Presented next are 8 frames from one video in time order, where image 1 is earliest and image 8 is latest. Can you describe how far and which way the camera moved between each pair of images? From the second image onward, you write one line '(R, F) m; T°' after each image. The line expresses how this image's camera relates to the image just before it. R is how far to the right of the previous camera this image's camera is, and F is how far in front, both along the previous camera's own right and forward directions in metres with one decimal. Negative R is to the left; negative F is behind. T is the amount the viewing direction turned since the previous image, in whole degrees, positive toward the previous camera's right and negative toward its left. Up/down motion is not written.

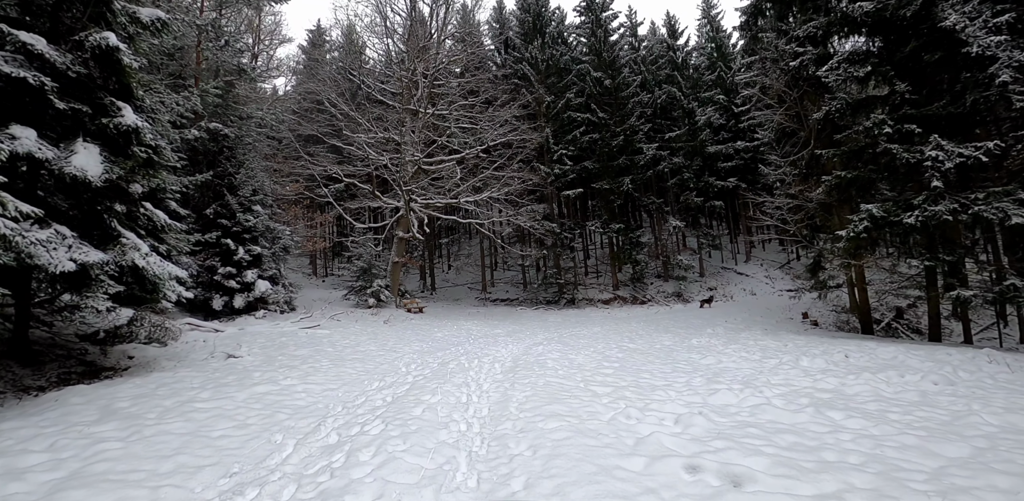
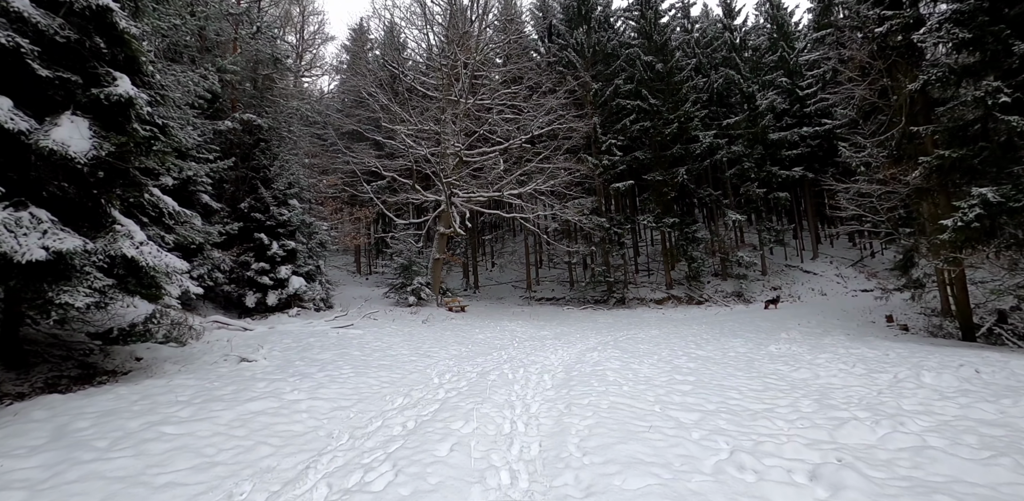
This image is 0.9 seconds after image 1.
(-0.1, +1.2) m; -5°
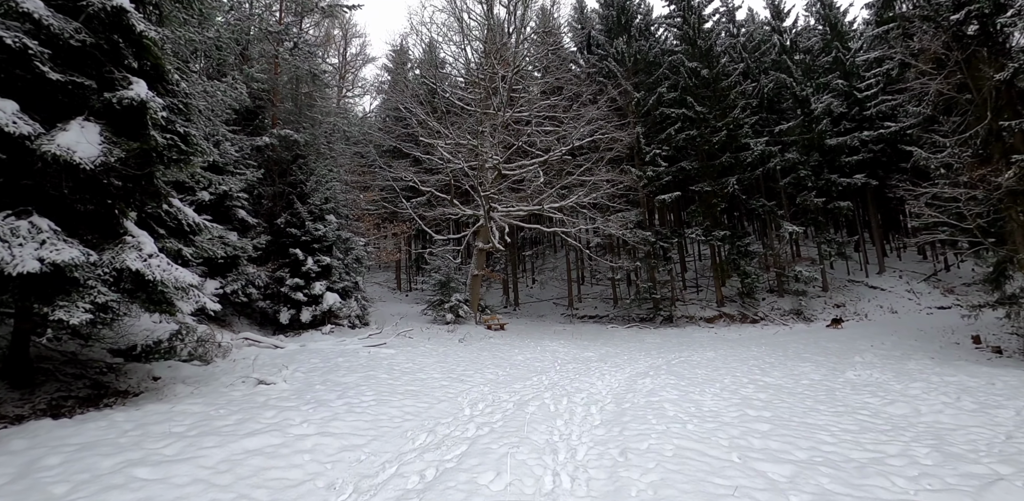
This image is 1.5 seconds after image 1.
(0.0, +0.7) m; -5°
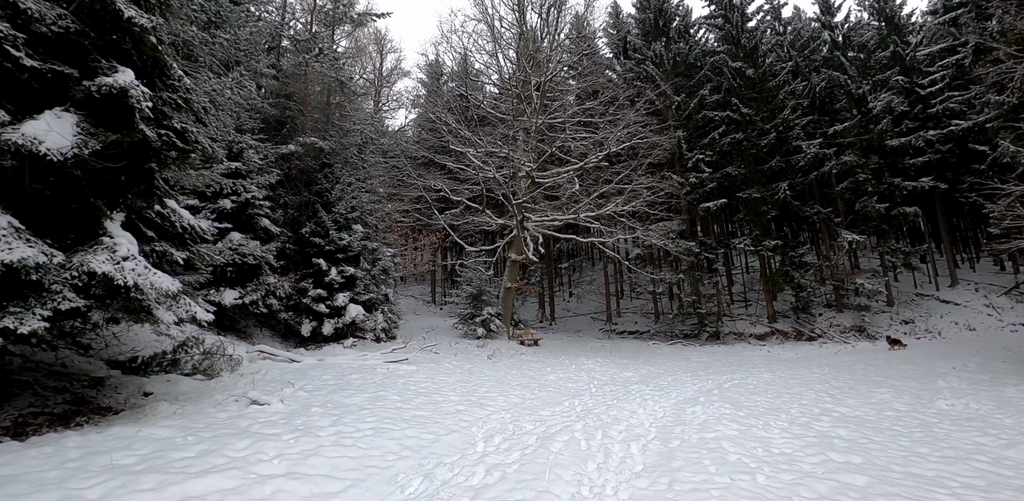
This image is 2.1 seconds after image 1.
(+0.1, +0.8) m; -4°
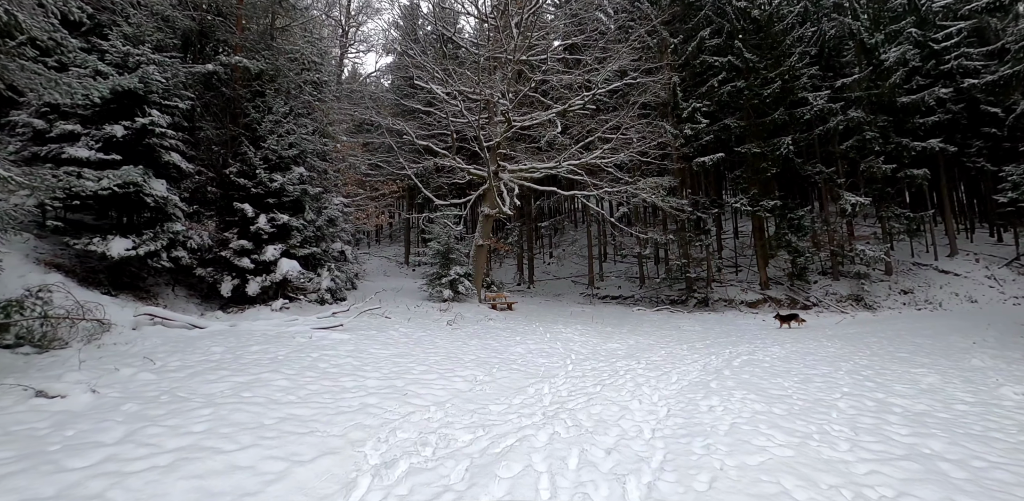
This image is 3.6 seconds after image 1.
(+0.4, +1.9) m; +2°
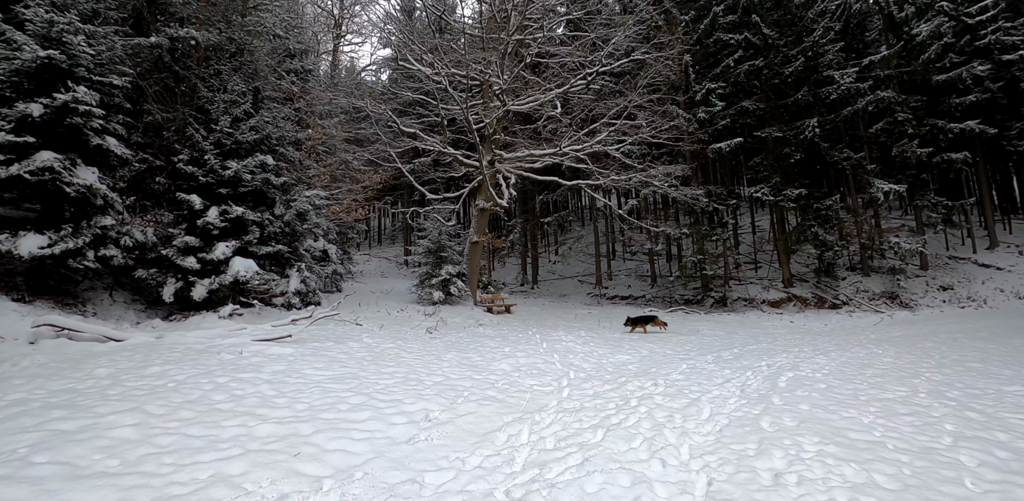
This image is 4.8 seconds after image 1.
(+0.3, +1.5) m; -1°
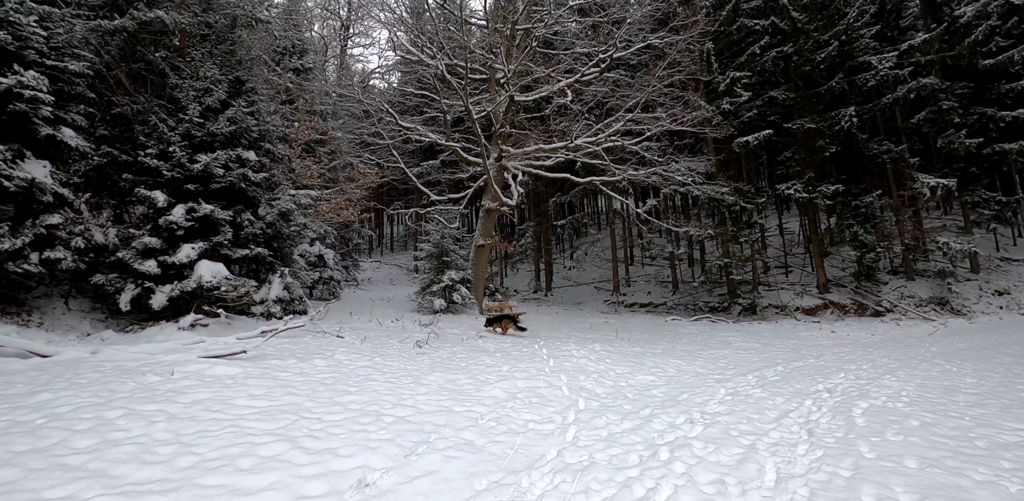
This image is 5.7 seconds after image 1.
(+0.2, +1.1) m; -2°
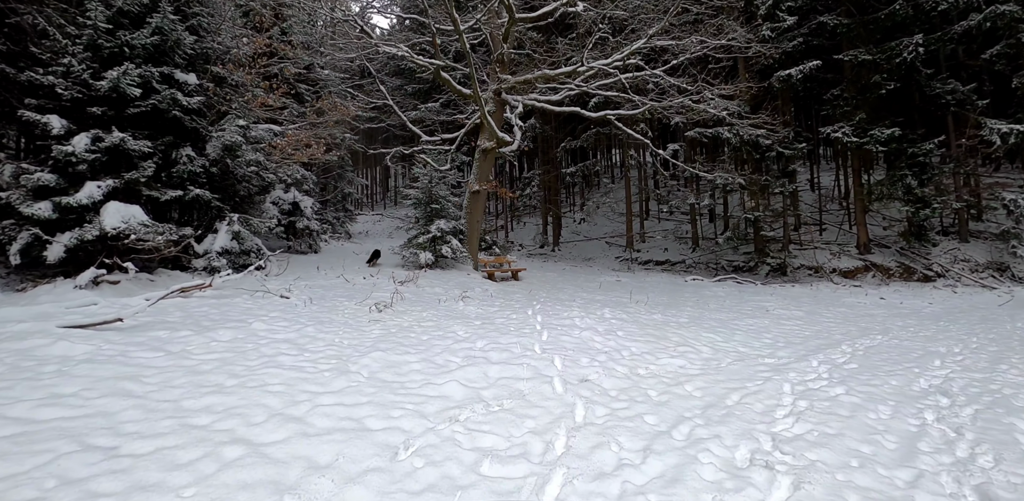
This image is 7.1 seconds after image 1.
(+0.3, +1.6) m; -1°
